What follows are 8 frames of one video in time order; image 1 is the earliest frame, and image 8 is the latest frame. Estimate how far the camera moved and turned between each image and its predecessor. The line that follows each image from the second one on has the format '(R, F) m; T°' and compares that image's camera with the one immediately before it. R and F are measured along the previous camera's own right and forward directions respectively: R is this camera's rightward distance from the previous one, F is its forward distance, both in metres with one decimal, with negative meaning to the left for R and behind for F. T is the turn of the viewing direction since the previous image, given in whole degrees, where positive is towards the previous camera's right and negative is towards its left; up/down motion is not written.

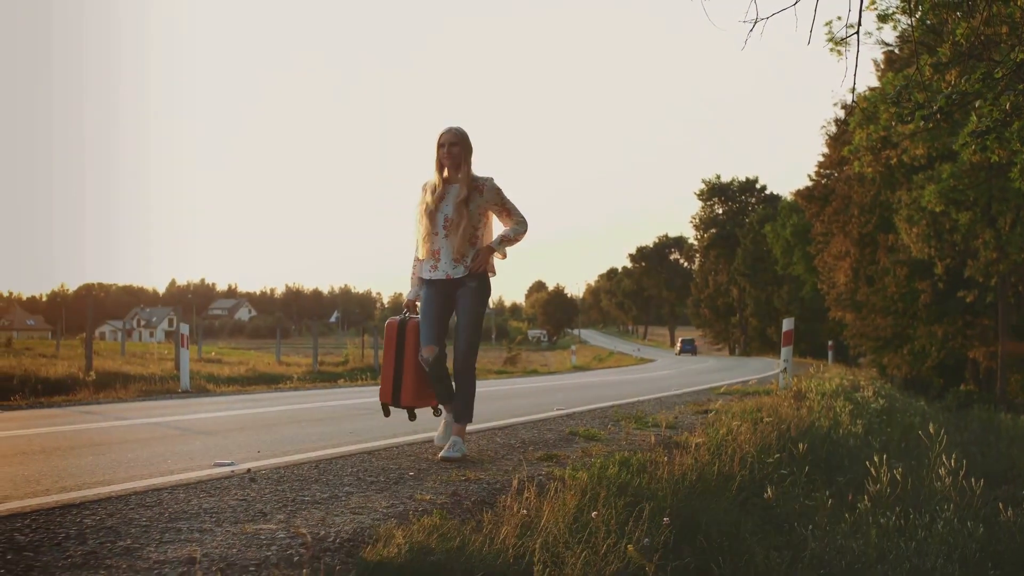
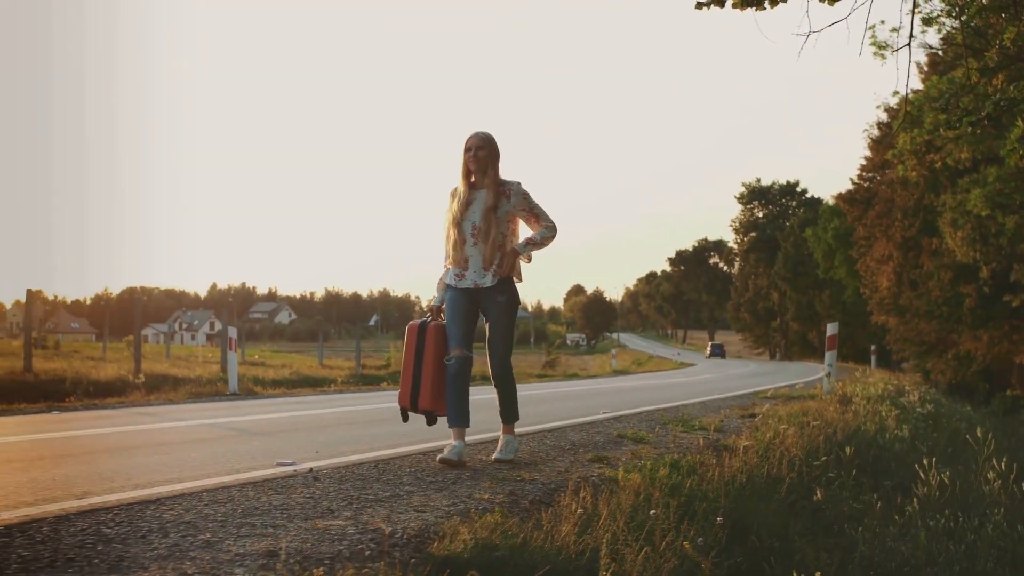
(-0.1, -0.1) m; -2°
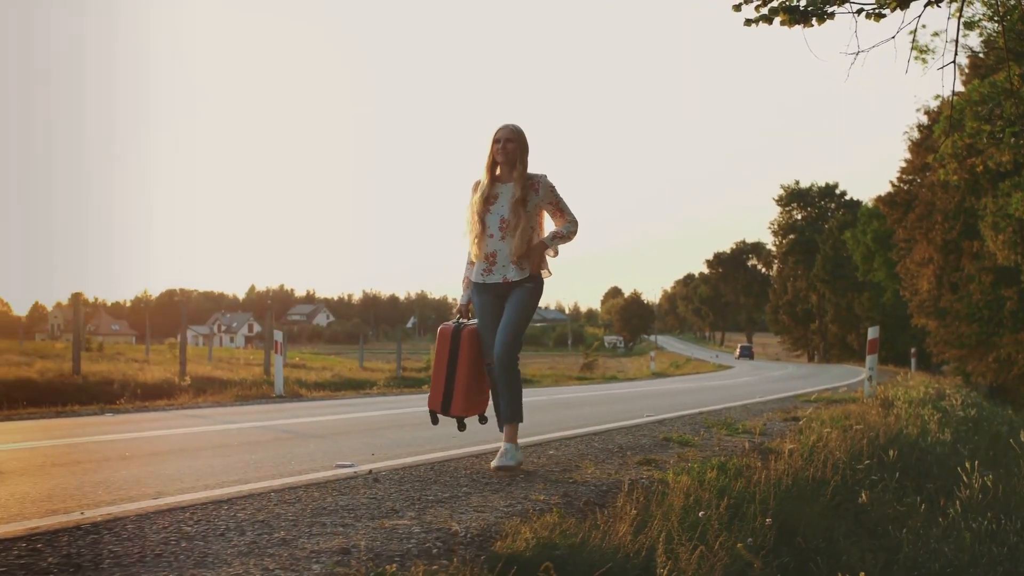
(-0.1, -0.2) m; -2°
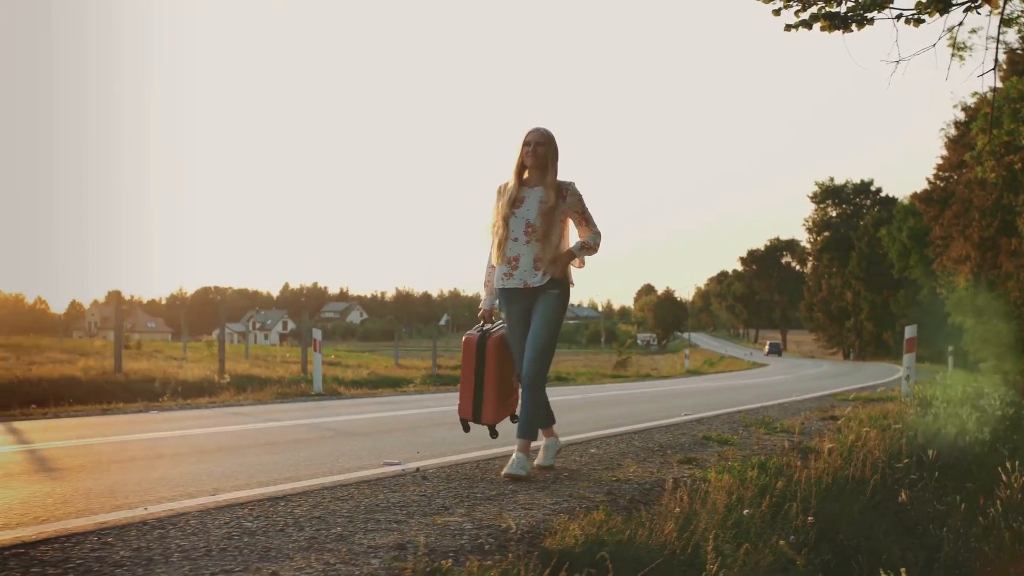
(-0.1, -0.1) m; -2°
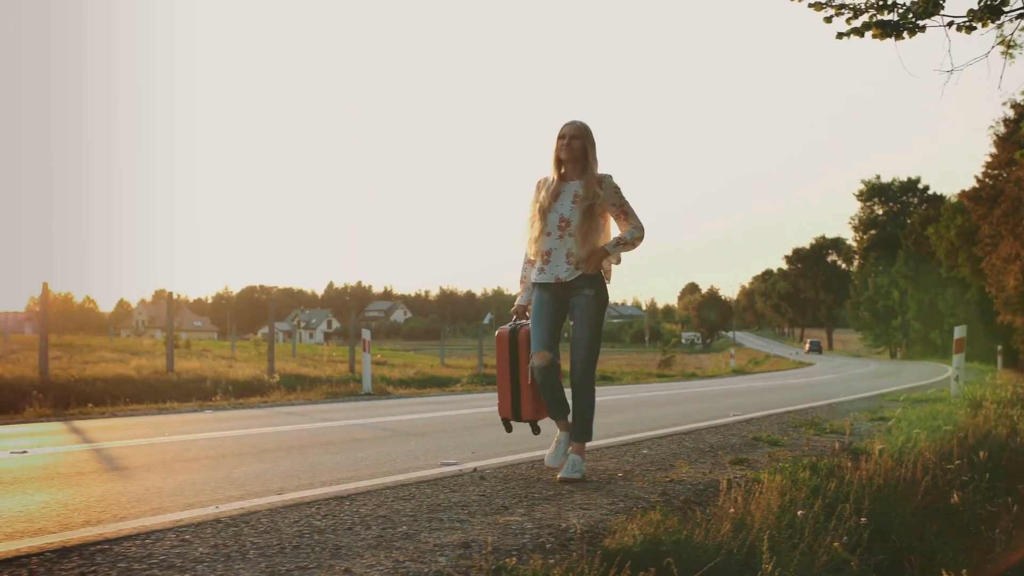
(-0.1, -0.1) m; -3°
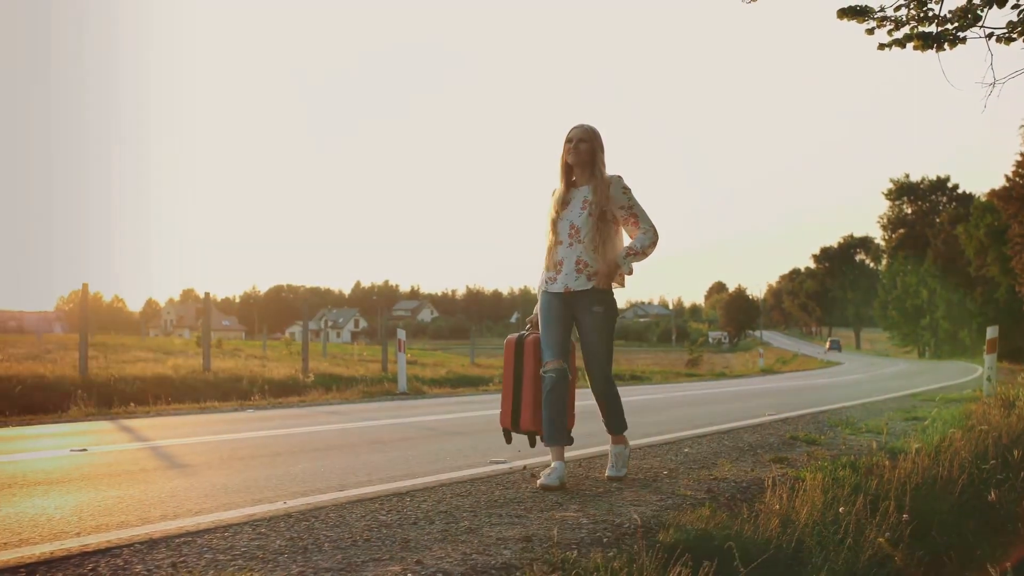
(-0.2, -0.2) m; -1°
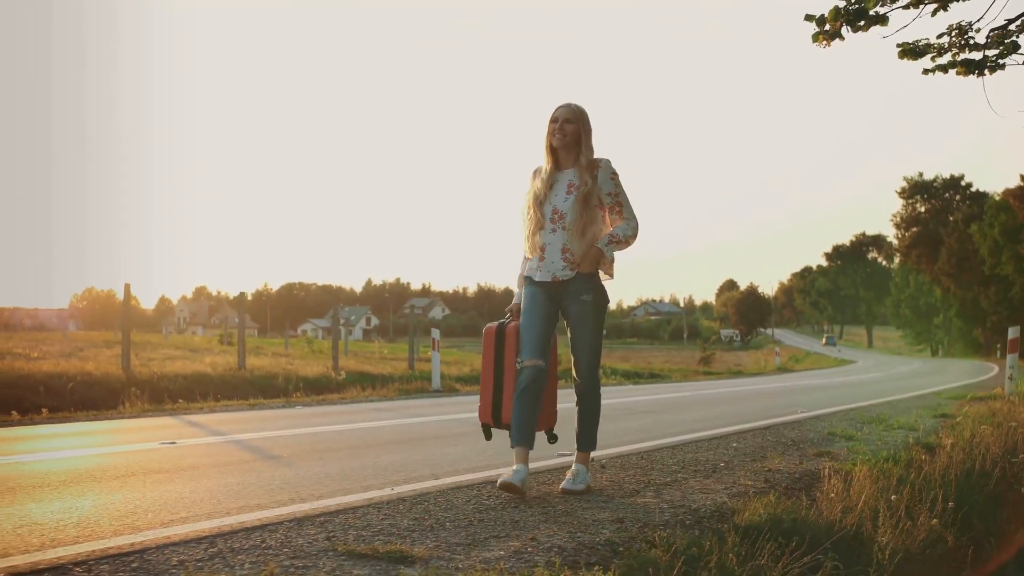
(-0.5, -0.5) m; 0°
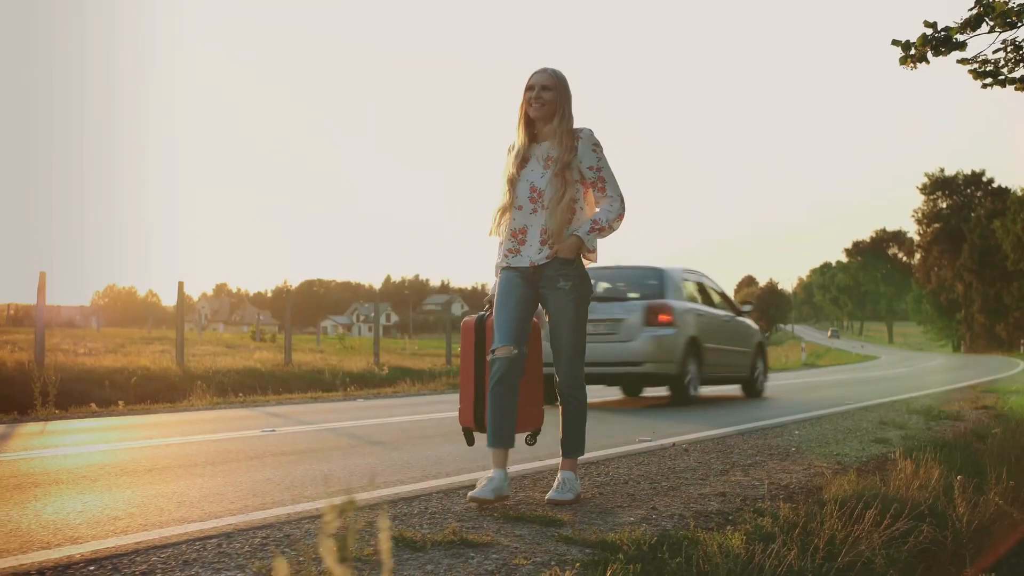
(-0.6, -0.6) m; -1°
